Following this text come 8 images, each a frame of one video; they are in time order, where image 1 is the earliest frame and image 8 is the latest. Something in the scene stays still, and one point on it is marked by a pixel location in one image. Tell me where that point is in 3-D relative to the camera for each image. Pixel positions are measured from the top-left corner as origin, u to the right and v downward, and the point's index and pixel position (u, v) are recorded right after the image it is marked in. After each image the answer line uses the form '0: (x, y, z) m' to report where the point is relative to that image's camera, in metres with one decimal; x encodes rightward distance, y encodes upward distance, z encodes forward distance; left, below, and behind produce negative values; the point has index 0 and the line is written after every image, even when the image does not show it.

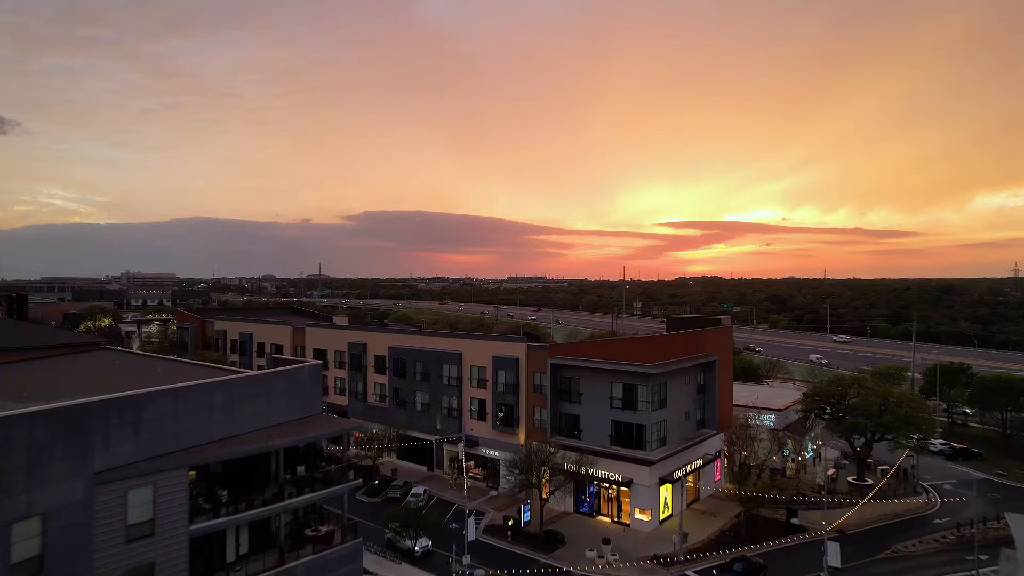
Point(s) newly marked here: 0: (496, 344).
0: (-1.4, -5.0, +18.6) m
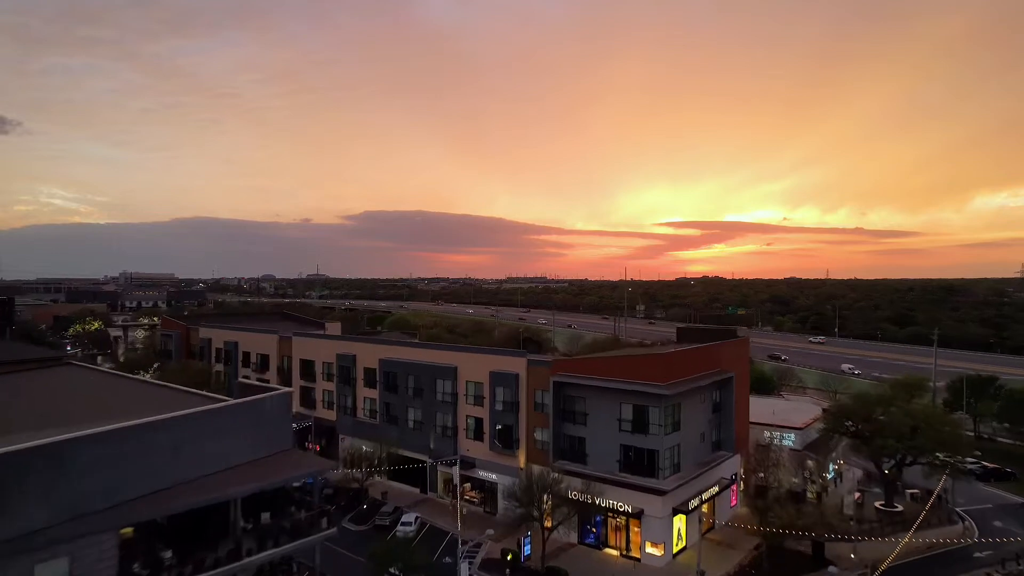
0: (-1.5, -5.8, +17.2) m
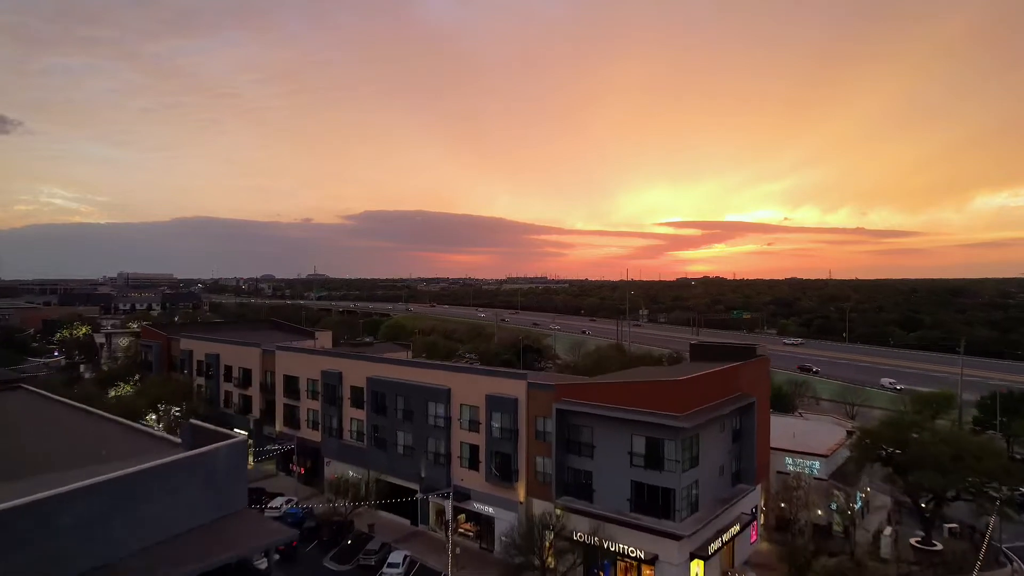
0: (-1.6, -6.9, +15.6) m
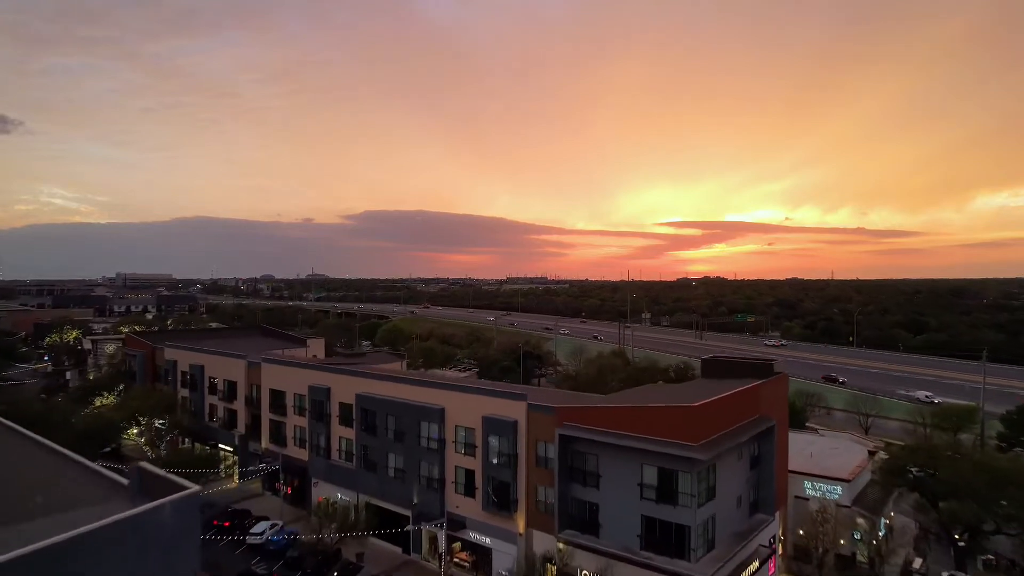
0: (-1.7, -7.8, +14.4) m
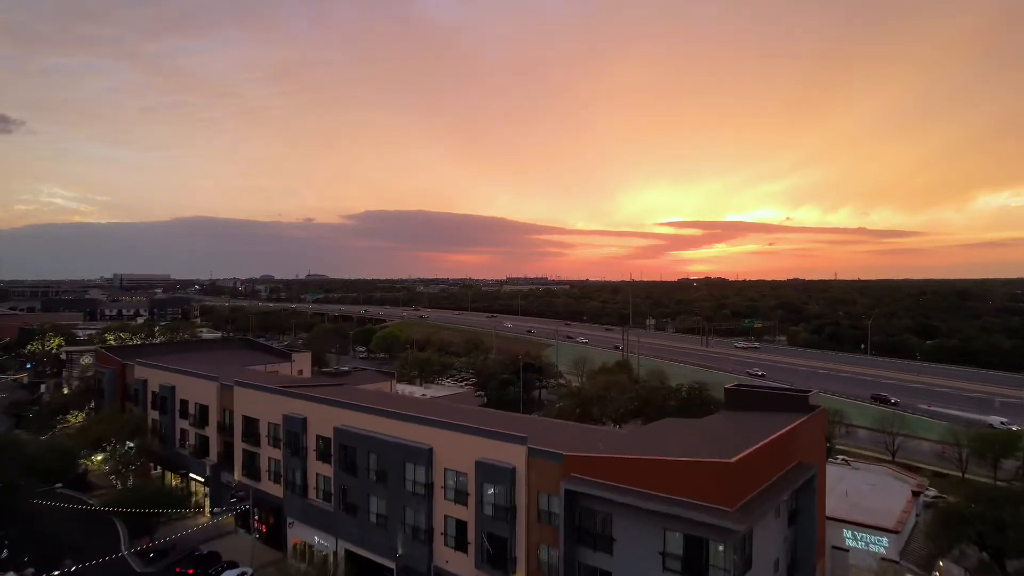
0: (-1.9, -9.2, +12.5) m
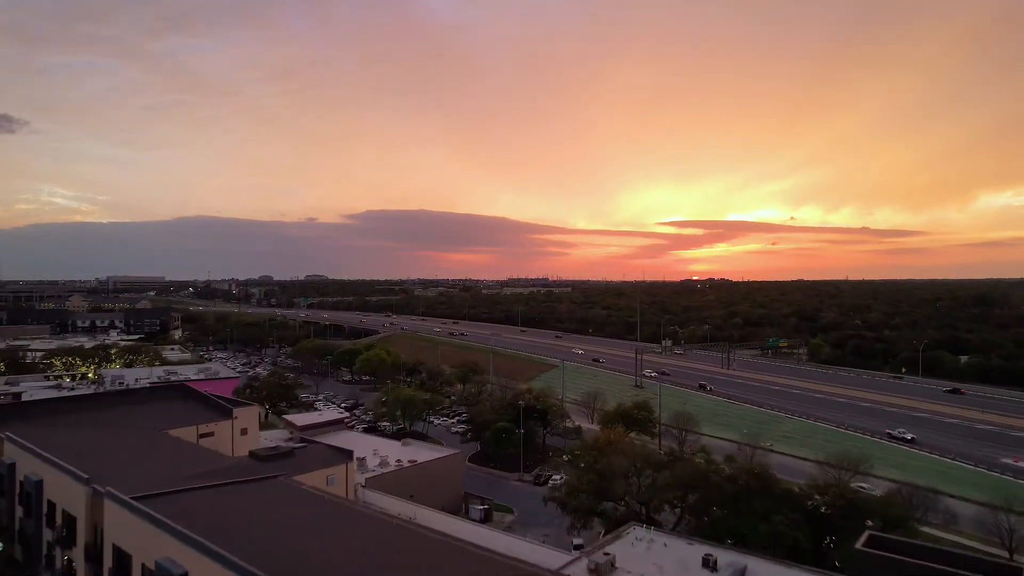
0: (-2.1, -13.5, +6.6) m
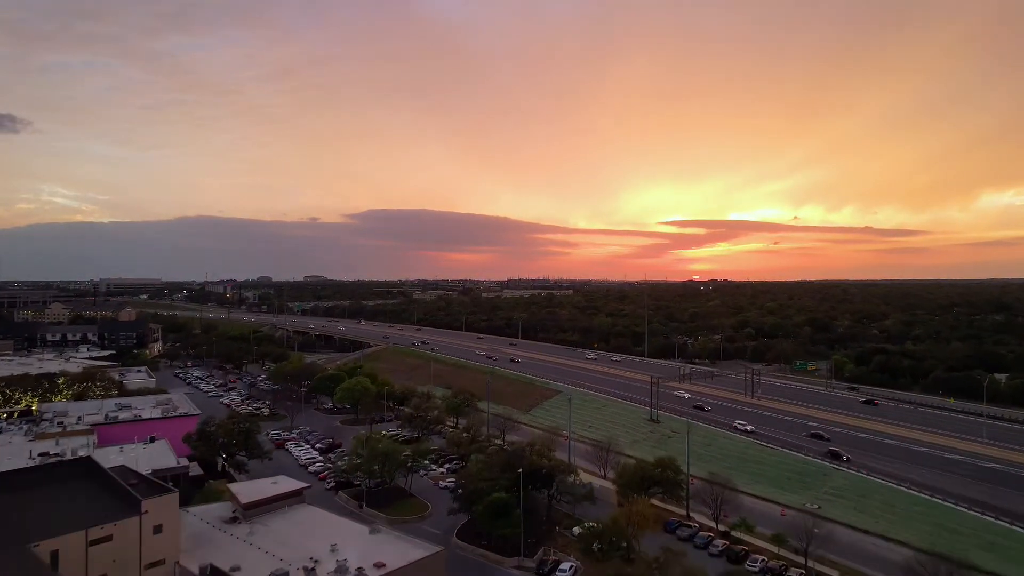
0: (-2.4, -18.0, +1.2) m
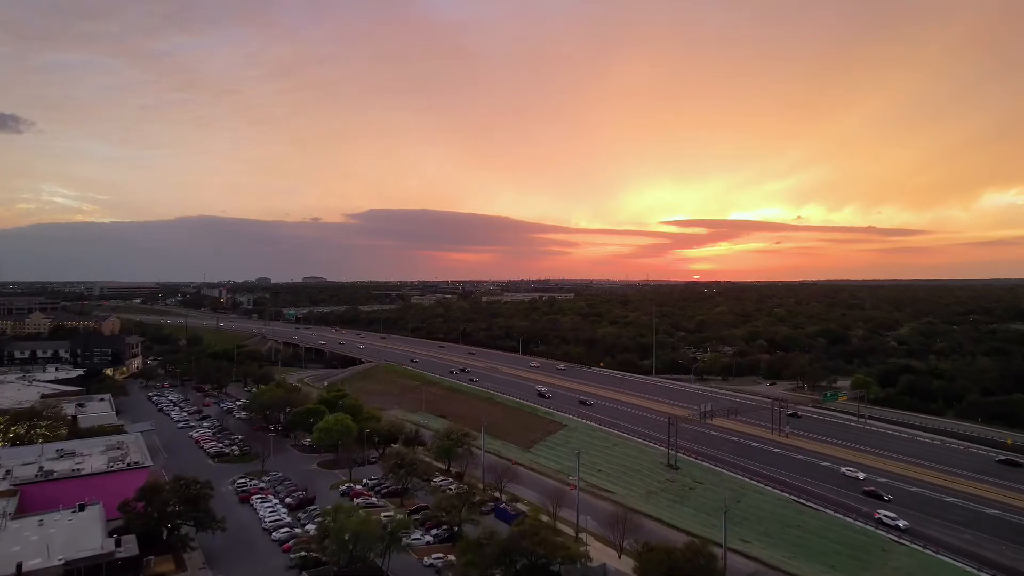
0: (-2.7, -23.0, -3.8) m
